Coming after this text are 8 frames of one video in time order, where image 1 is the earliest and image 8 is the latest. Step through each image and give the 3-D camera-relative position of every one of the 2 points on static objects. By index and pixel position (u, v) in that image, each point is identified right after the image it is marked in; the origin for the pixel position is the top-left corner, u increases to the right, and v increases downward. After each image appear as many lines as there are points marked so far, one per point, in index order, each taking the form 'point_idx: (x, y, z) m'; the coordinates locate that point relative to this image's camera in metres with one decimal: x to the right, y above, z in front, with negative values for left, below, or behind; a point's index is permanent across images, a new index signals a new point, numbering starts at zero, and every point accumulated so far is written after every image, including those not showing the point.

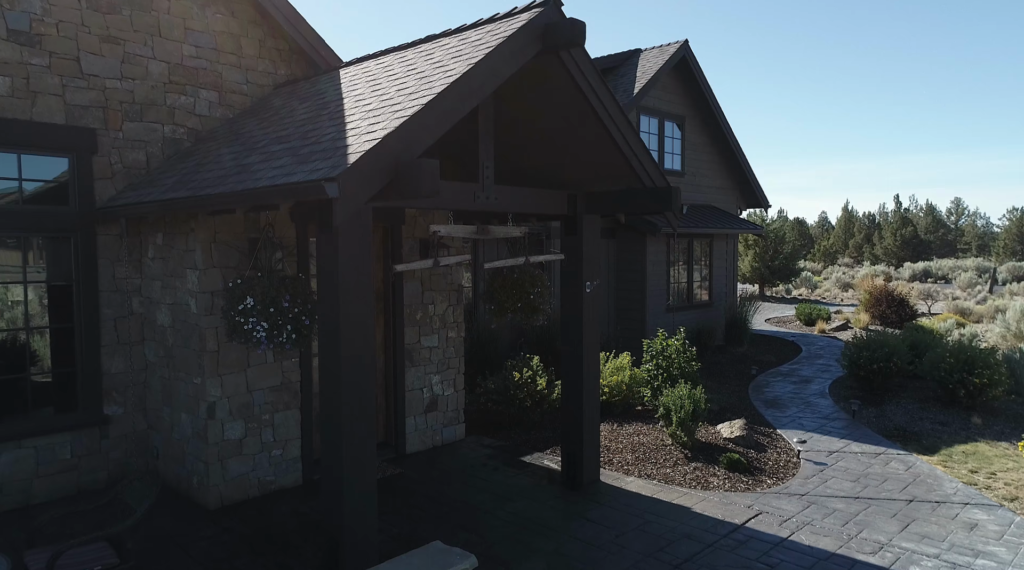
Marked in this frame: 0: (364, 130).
0: (-0.9, +0.9, +4.7) m
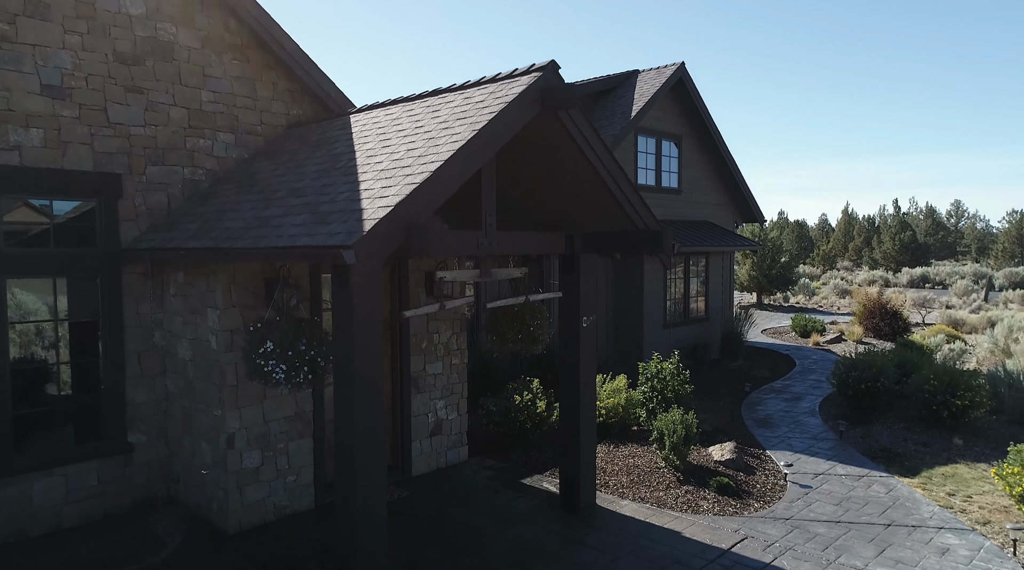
0: (-0.9, +0.6, +5.2) m
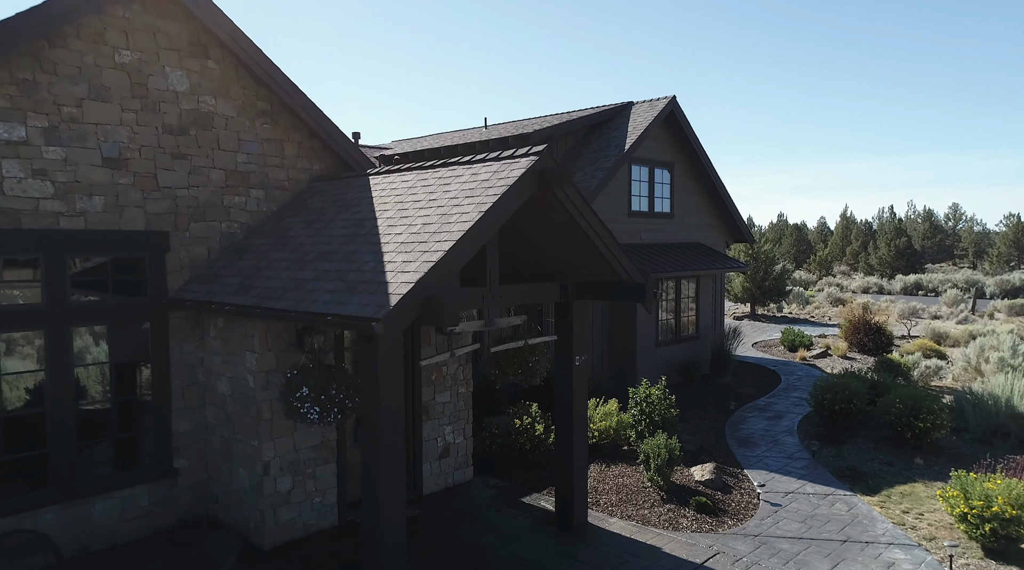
0: (-0.9, +0.1, +6.1) m
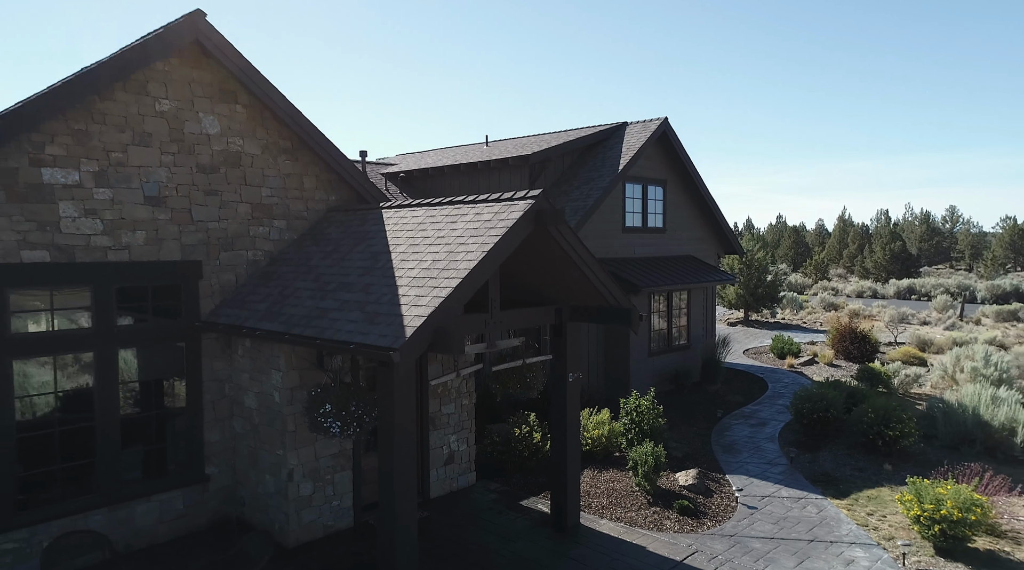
0: (-0.9, -0.1, +6.9) m
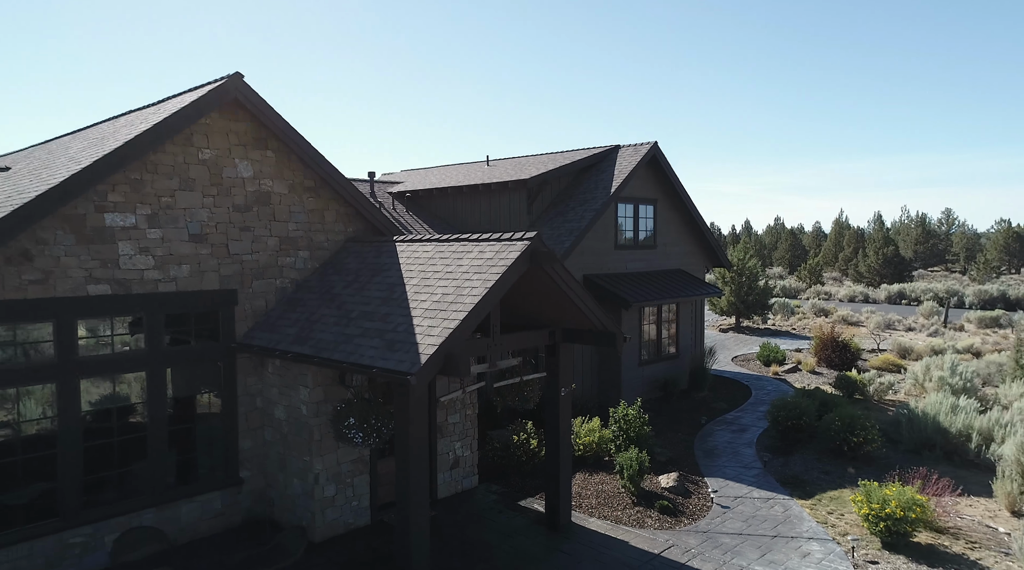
0: (-0.9, -0.5, +8.1) m
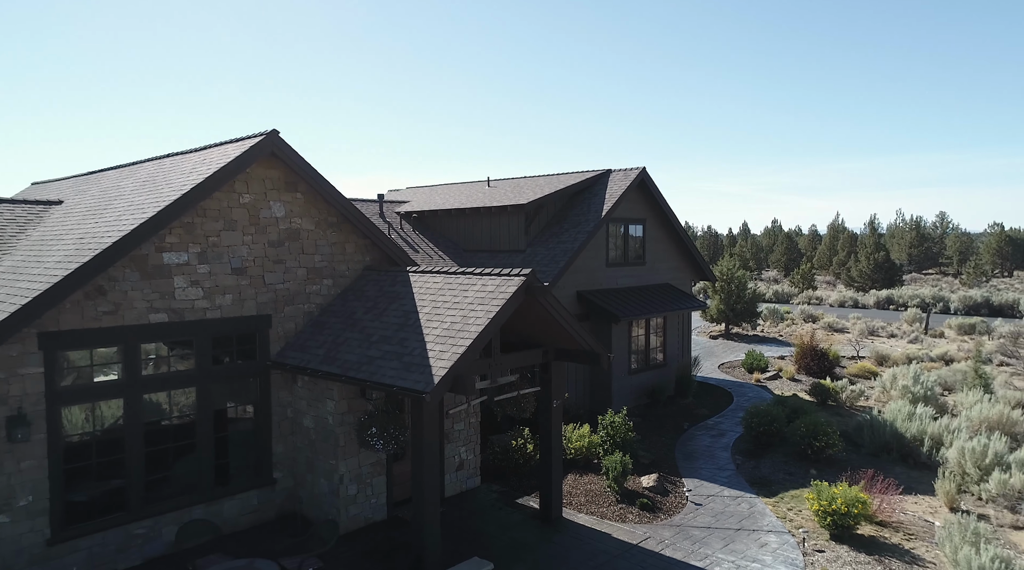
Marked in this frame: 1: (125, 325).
0: (-0.9, -0.9, +9.6) m
1: (-5.0, -0.5, +9.9) m
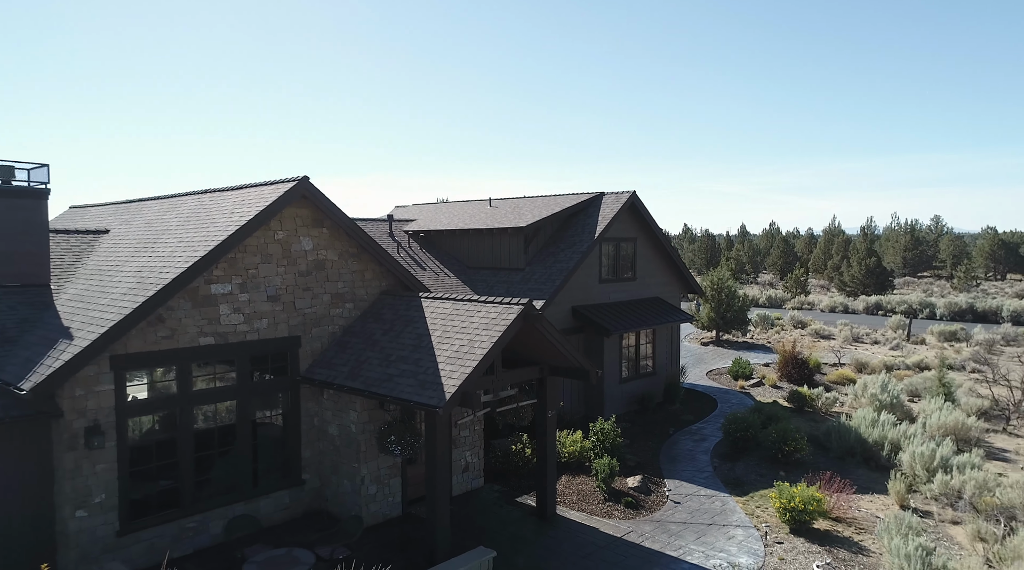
0: (-0.9, -1.3, +11.2) m
1: (-5.0, -0.9, +11.5) m
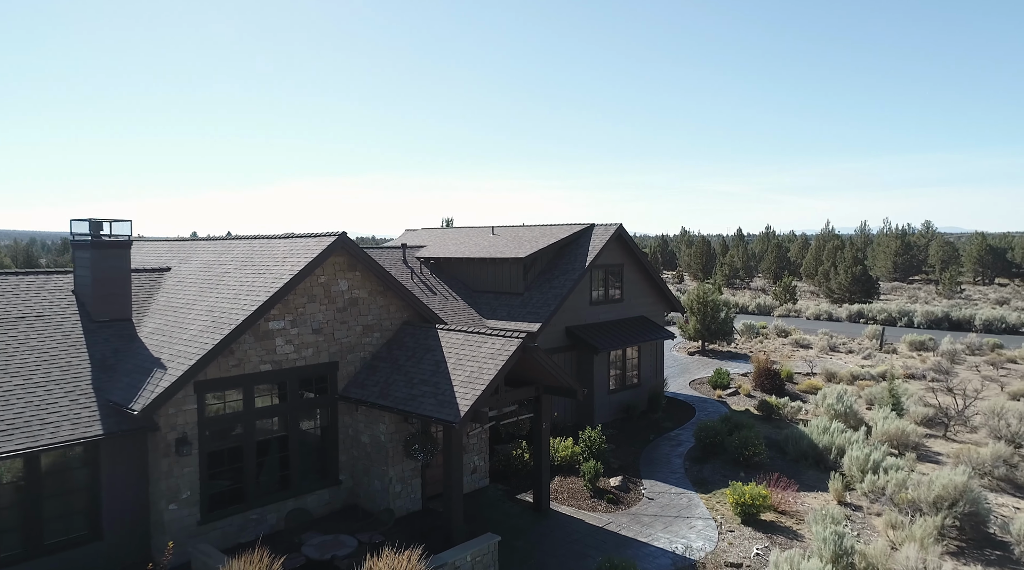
0: (-0.9, -2.0, +14.0) m
1: (-5.0, -1.7, +14.3) m
